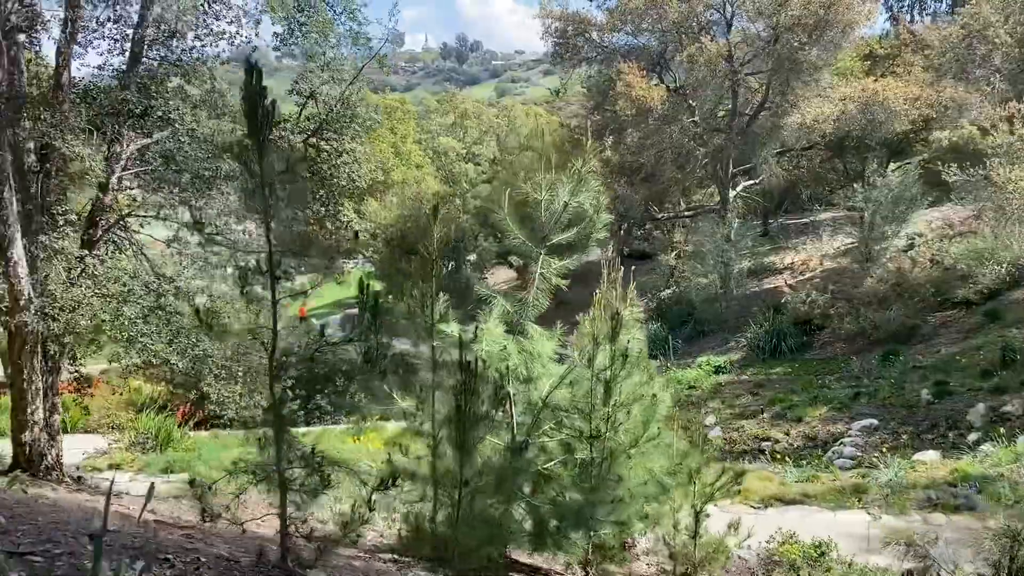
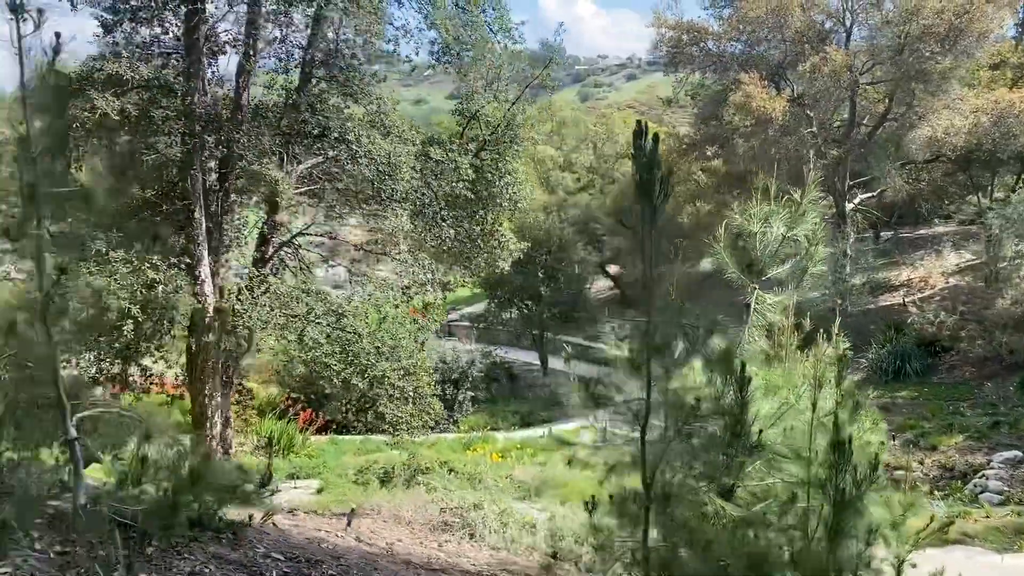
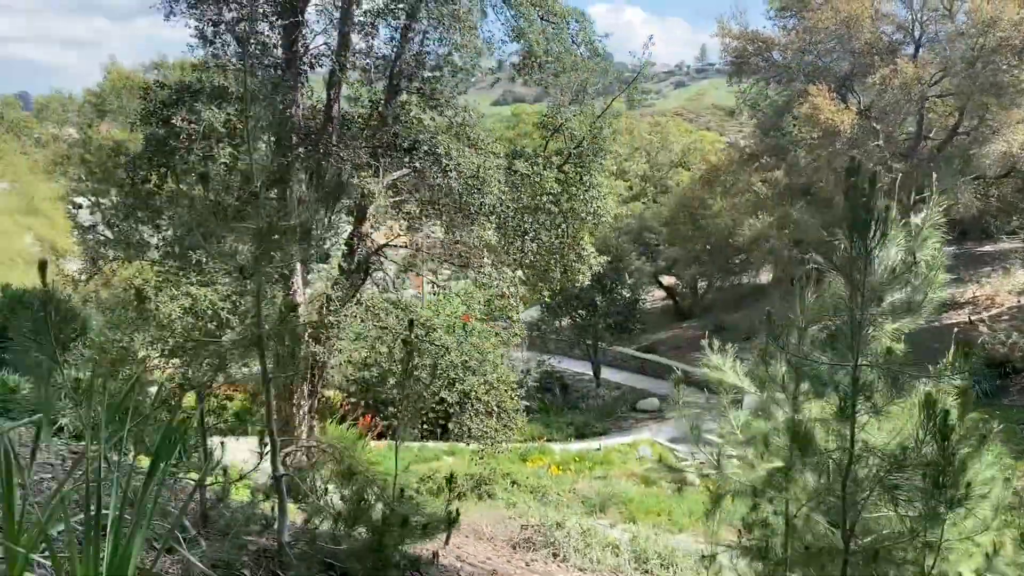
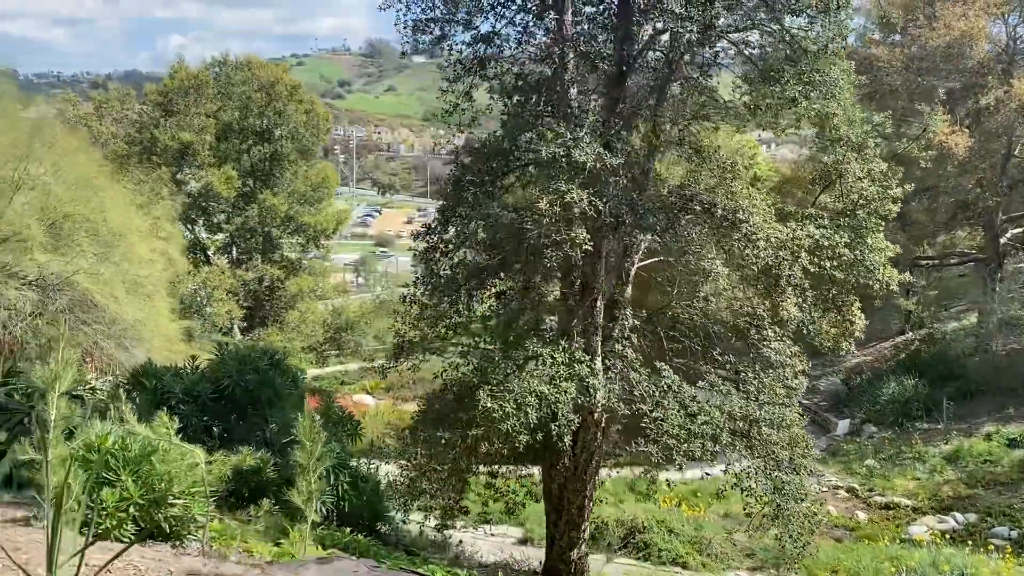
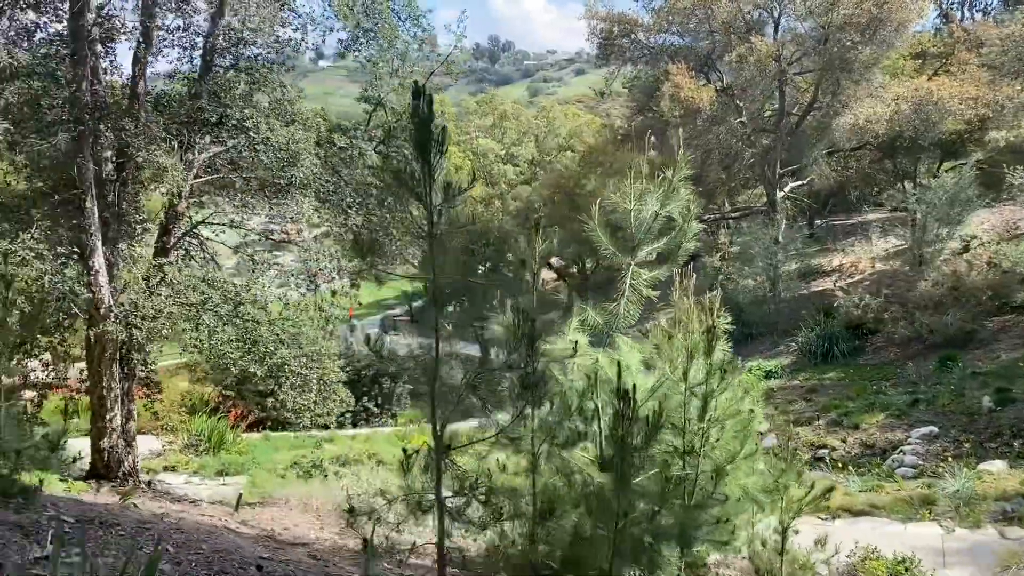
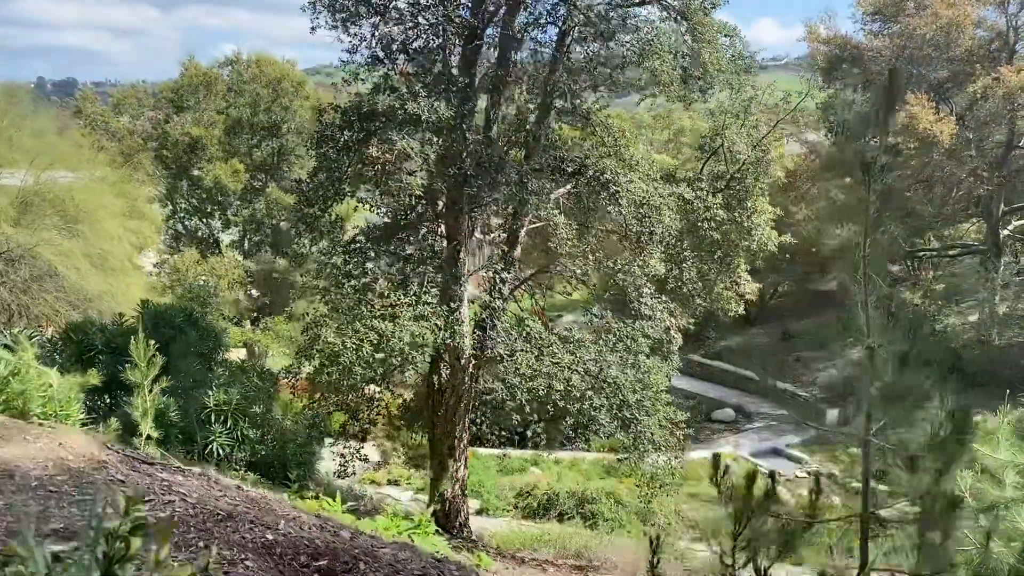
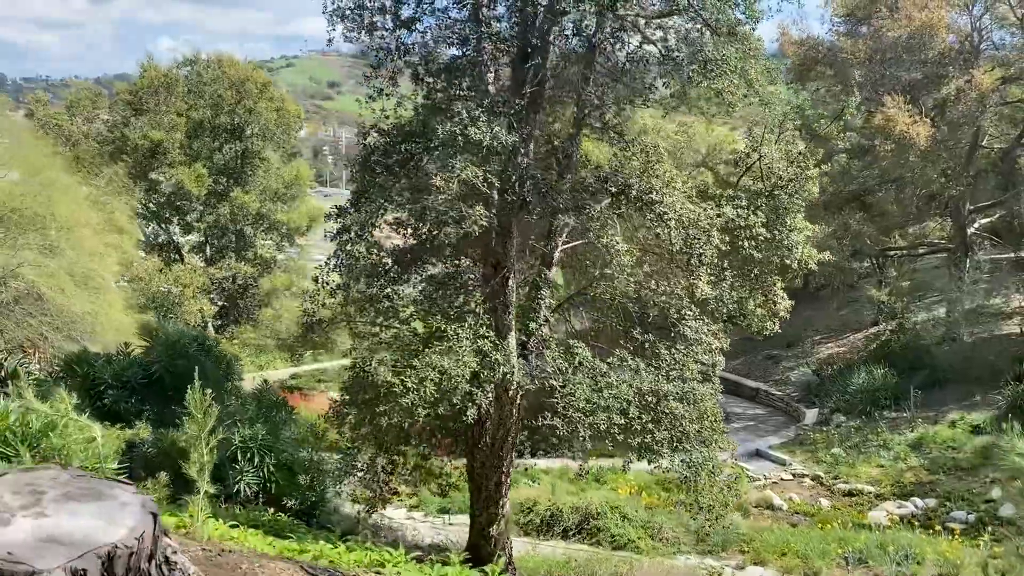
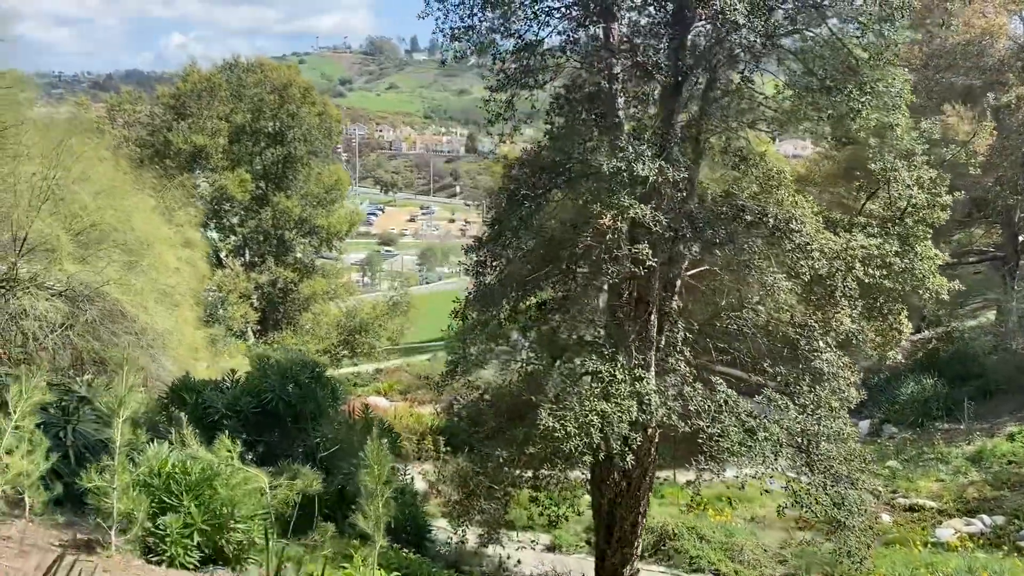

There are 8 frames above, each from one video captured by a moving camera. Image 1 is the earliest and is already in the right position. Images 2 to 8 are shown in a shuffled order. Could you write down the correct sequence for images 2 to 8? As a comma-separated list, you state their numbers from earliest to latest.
5, 2, 3, 6, 7, 4, 8
